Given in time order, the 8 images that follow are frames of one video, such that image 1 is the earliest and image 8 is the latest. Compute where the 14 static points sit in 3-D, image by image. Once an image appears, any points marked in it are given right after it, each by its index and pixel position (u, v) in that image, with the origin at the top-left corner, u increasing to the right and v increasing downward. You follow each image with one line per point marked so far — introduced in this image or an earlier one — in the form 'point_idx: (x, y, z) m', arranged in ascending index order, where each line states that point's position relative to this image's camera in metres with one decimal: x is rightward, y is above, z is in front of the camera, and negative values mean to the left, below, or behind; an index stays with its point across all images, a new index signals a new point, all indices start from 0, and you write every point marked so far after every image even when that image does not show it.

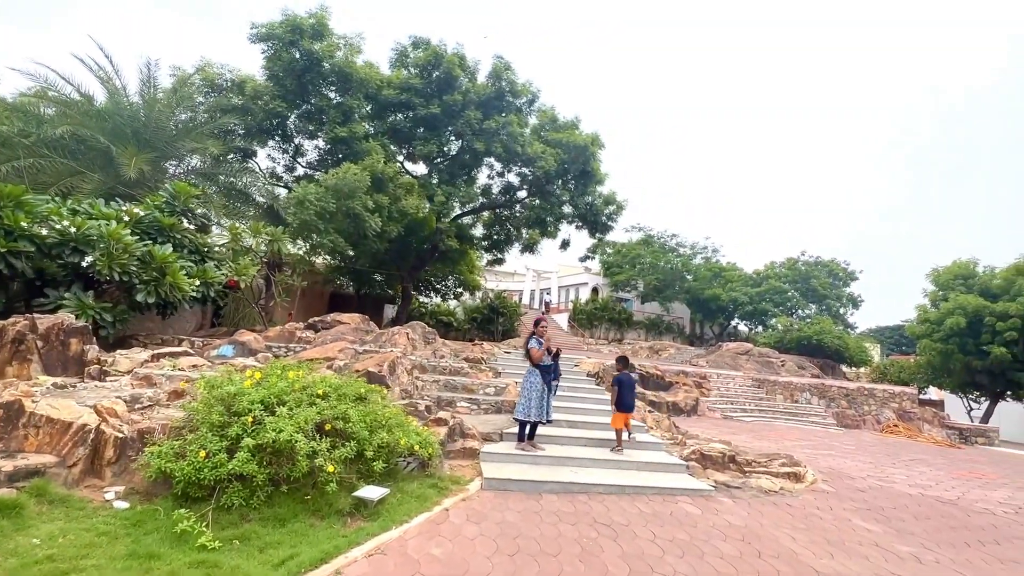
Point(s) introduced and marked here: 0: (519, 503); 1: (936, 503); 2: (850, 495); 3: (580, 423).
0: (0.0, -2.1, +4.7) m
1: (+5.0, -2.5, +5.6) m
2: (+4.2, -2.6, +5.9) m
3: (+1.0, -2.1, +7.3) m
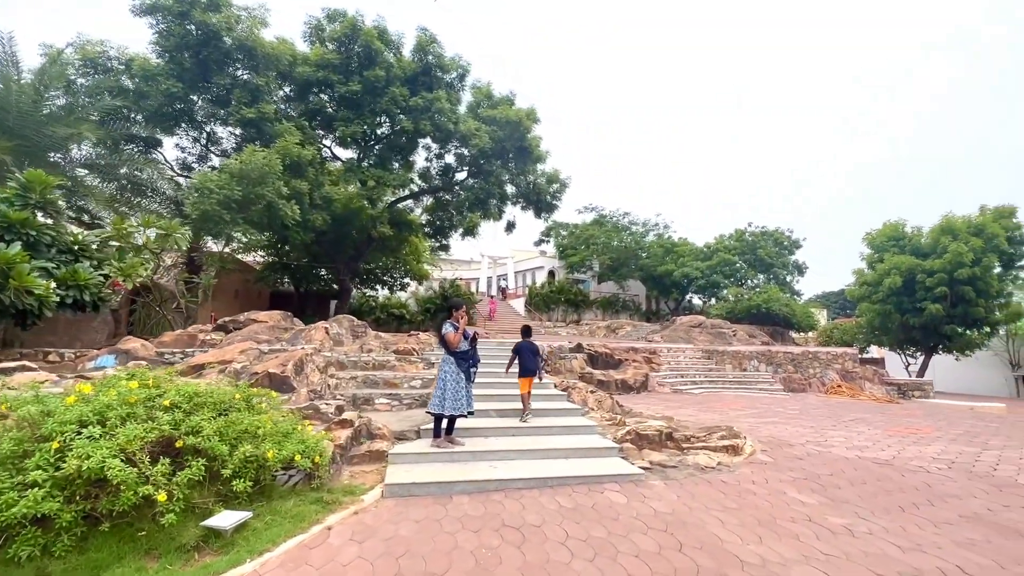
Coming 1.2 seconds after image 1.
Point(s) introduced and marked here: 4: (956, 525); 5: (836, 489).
0: (-0.8, -1.9, +4.1) m
1: (+4.0, -2.0, +5.4) m
2: (+3.2, -2.1, +5.6) m
3: (0.0, -1.8, +6.7) m
4: (+3.6, -1.9, +3.9) m
5: (+3.2, -2.0, +4.8) m
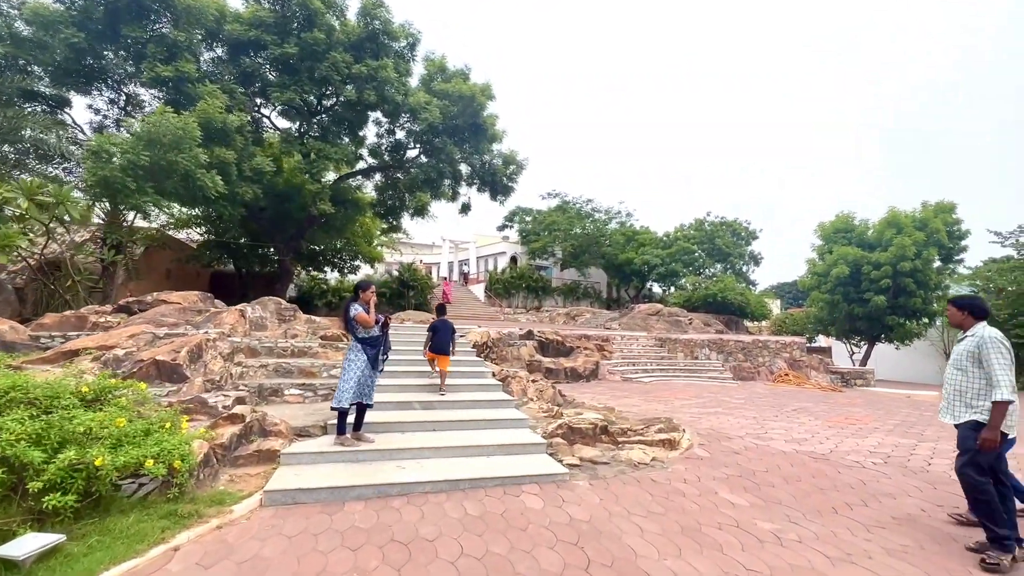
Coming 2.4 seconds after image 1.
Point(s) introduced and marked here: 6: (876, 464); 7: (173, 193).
0: (-1.6, -1.7, +3.5) m
1: (+3.2, -1.9, +5.1) m
2: (+2.3, -1.9, +5.3) m
3: (-1.0, -1.5, +6.2) m
4: (+2.8, -1.8, +3.6) m
5: (+2.4, -1.9, +4.5) m
6: (+3.8, -1.8, +5.0) m
7: (-6.9, +1.9, +9.7) m
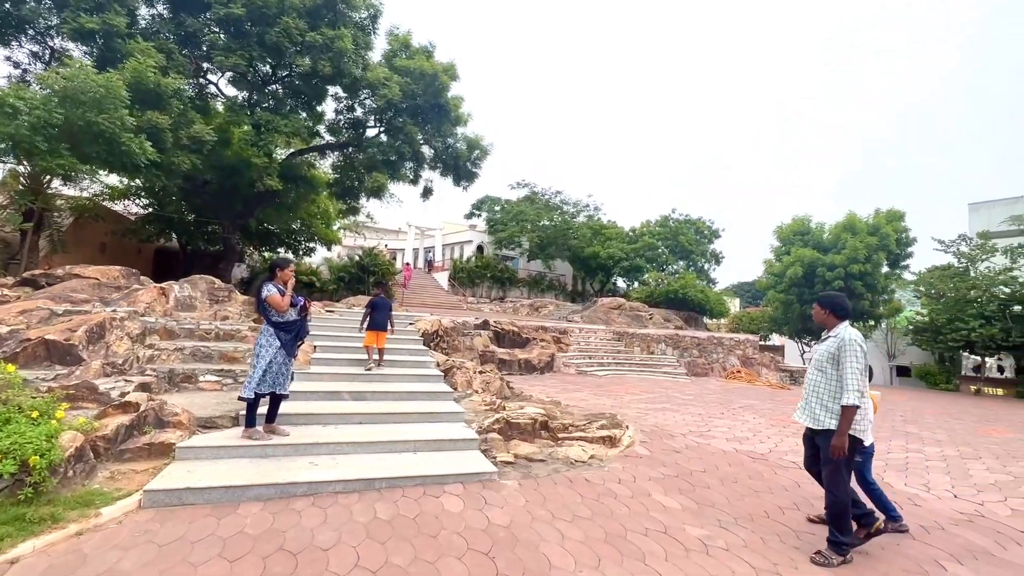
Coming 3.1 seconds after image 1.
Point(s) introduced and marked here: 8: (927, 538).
0: (-2.2, -1.6, +3.1) m
1: (+2.5, -1.8, +5.0) m
2: (+1.6, -1.8, +5.2) m
3: (-1.7, -1.3, +5.8) m
4: (+2.2, -1.8, +3.5) m
5: (+1.7, -1.8, +4.3) m
6: (+3.1, -1.8, +4.9) m
7: (-7.7, +2.4, +8.9) m
8: (+3.0, -1.8, +3.4) m
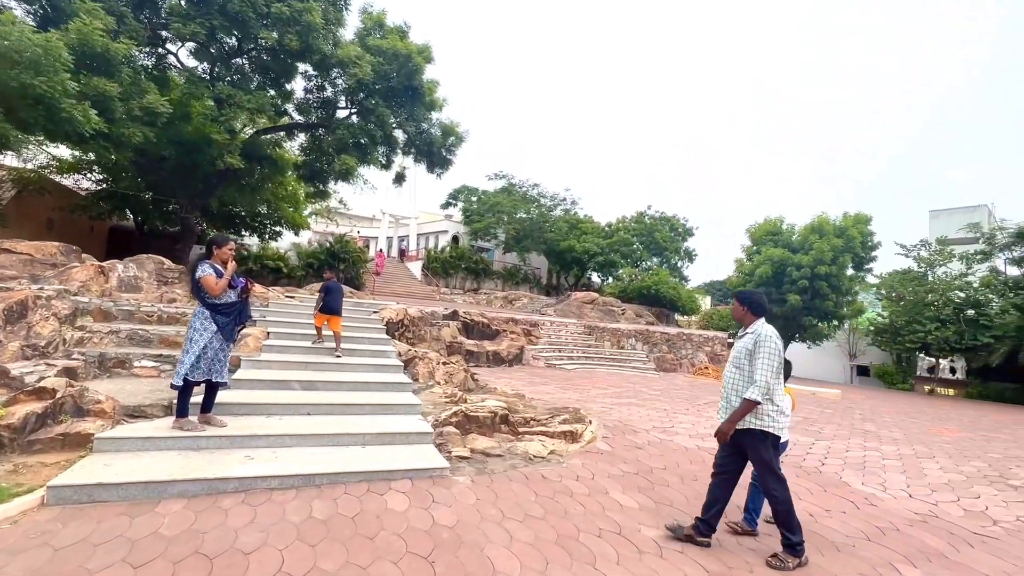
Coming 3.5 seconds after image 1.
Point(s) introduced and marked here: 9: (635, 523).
0: (-2.5, -1.4, +2.8) m
1: (+2.0, -1.8, +4.9) m
2: (+1.2, -1.8, +5.0) m
3: (-2.2, -1.1, +5.5) m
4: (+1.8, -1.8, +3.4) m
5: (+1.3, -1.7, +4.2) m
6: (+2.6, -1.8, +4.8) m
7: (-8.2, +2.8, +8.2) m
8: (+2.6, -1.8, +3.4) m
9: (+0.9, -1.7, +3.5) m
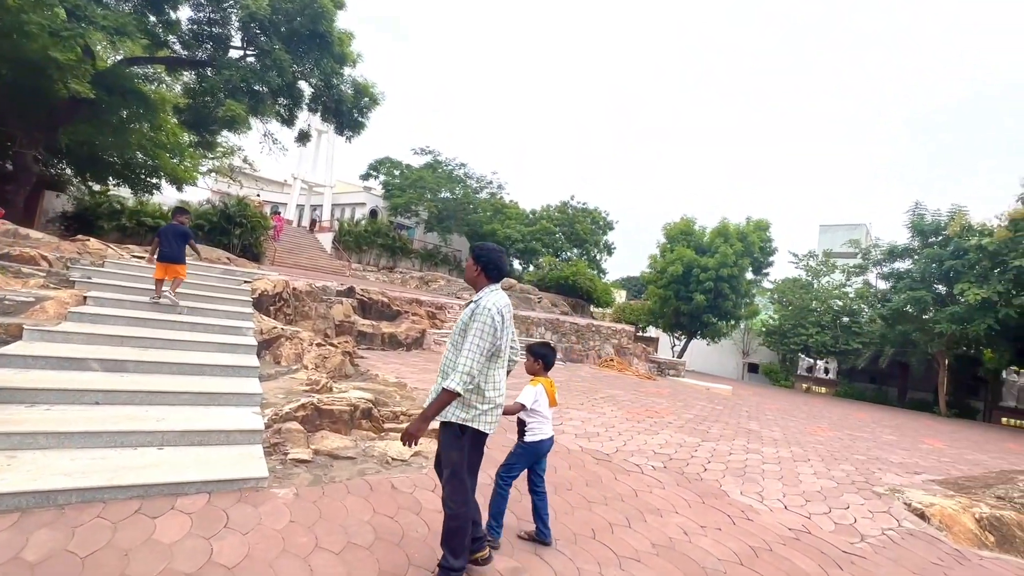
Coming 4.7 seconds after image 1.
0: (-3.4, -1.1, +1.7) m
1: (+0.7, -1.6, +4.5) m
2: (-0.1, -1.6, +4.5) m
3: (-3.5, -0.7, +4.4) m
4: (+0.8, -1.7, +2.9) m
5: (+0.1, -1.6, +3.7) m
6: (+1.3, -1.7, +4.5) m
7: (-9.6, +3.7, +6.0) m
8: (+1.5, -1.8, +3.0) m
9: (-0.2, -1.6, +2.9) m
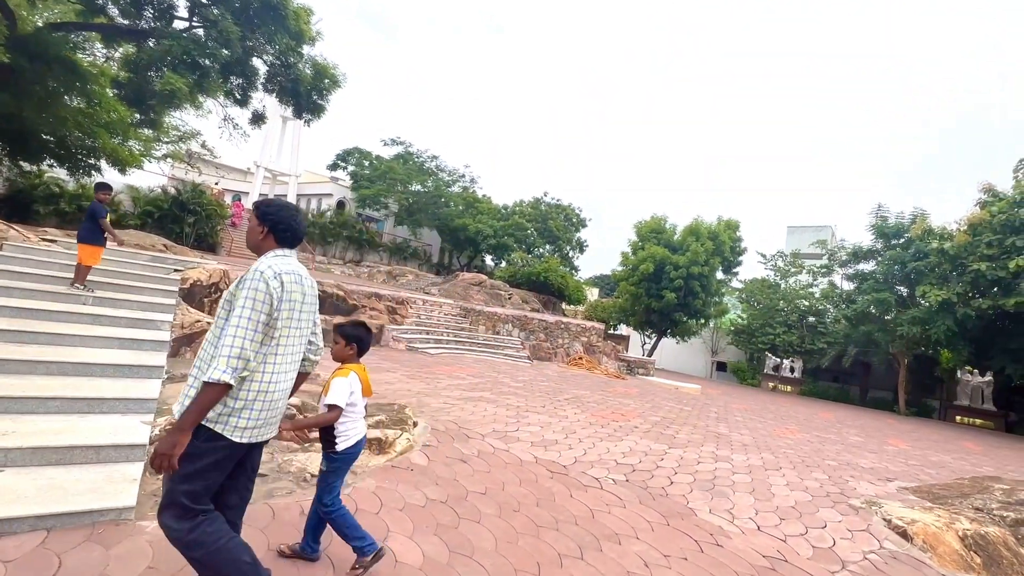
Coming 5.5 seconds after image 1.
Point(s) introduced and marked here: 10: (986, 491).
0: (-3.7, -1.0, +0.9) m
1: (+0.2, -1.6, +4.0) m
2: (-0.6, -1.5, +3.9) m
3: (-3.9, -0.6, +3.7) m
4: (+0.4, -1.6, +2.4) m
5: (-0.3, -1.5, +3.1) m
6: (+0.9, -1.6, +4.0) m
7: (-10.0, +3.9, +4.9) m
8: (+1.1, -1.7, +2.6) m
9: (-0.5, -1.5, +2.3) m
10: (+5.1, -2.2, +5.1) m
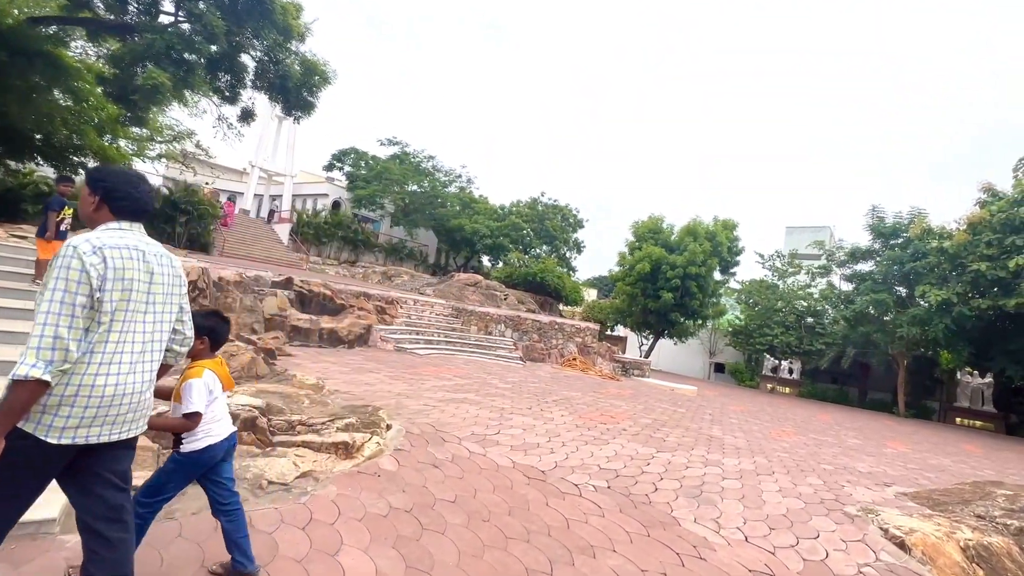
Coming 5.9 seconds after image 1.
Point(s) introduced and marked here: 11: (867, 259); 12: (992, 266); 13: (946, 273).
0: (-3.9, -0.9, +0.7) m
1: (0.0, -1.5, +3.8) m
2: (-0.8, -1.5, +3.7) m
3: (-4.1, -0.6, +3.4) m
4: (+0.2, -1.6, +2.2) m
5: (-0.5, -1.5, +2.9) m
6: (+0.7, -1.6, +3.8) m
7: (-10.2, +4.0, +4.7) m
8: (+0.9, -1.7, +2.4) m
9: (-0.7, -1.4, +2.1) m
10: (+4.9, -2.1, +4.9) m
11: (+14.0, +1.2, +18.8) m
12: (+14.1, +0.7, +14.0) m
13: (+14.1, +0.5, +15.5) m
